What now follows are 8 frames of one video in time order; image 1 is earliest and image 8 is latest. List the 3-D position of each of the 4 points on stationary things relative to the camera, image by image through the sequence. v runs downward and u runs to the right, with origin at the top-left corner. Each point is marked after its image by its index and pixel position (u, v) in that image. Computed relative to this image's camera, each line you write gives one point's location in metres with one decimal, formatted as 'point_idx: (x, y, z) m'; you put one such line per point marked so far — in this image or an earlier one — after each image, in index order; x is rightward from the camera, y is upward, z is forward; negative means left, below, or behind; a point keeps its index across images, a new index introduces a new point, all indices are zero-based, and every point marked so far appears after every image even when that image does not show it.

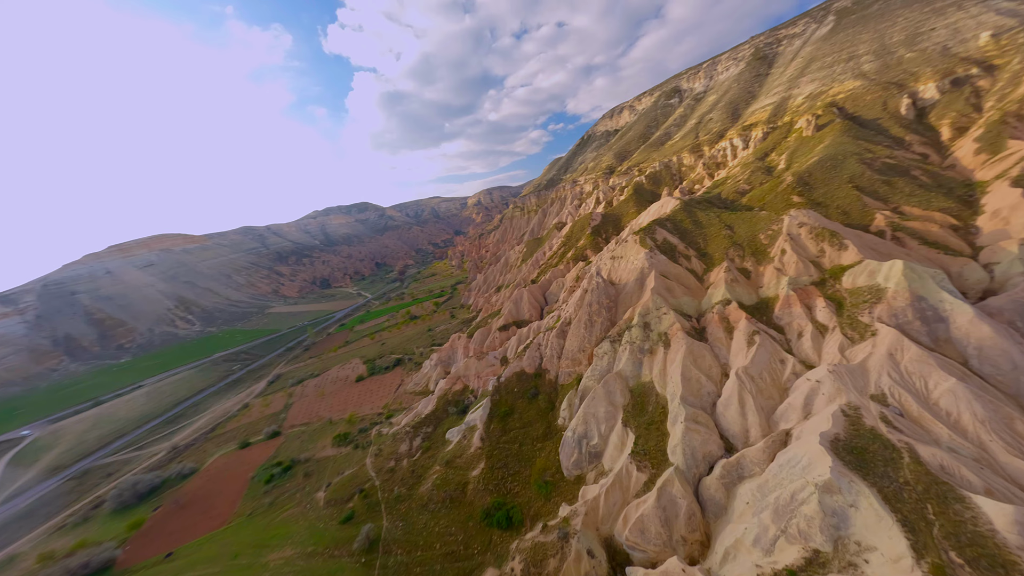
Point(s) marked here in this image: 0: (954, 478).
0: (+24.8, -10.7, +17.0) m
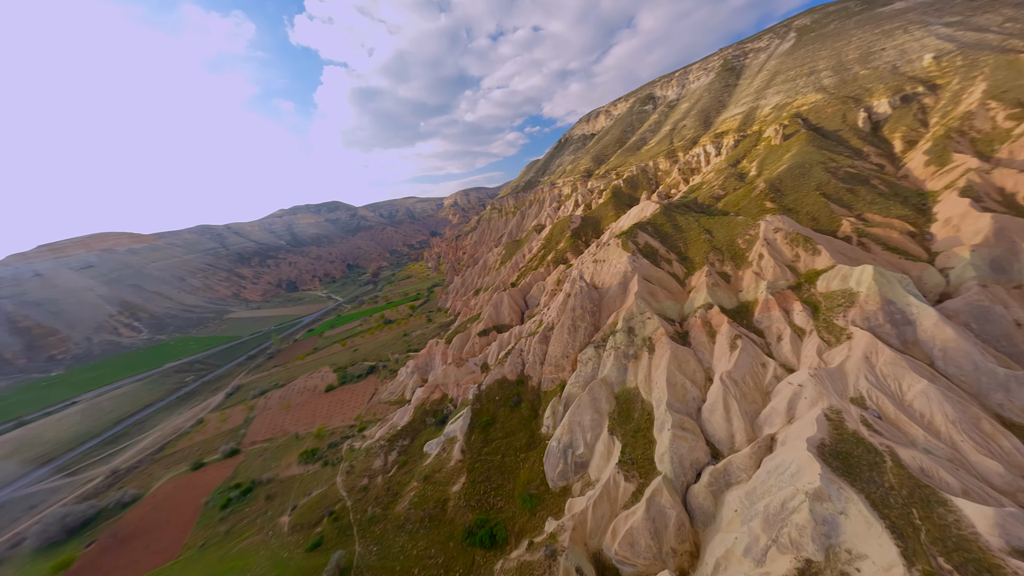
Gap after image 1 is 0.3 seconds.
0: (+24.2, -11.0, +17.4) m
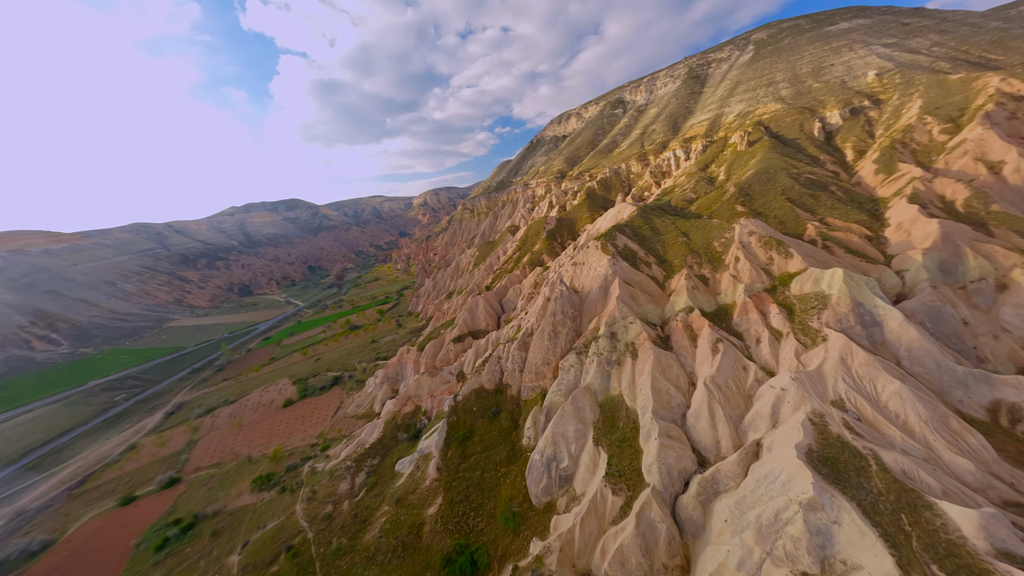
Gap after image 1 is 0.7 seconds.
0: (+23.5, -11.3, +17.6) m
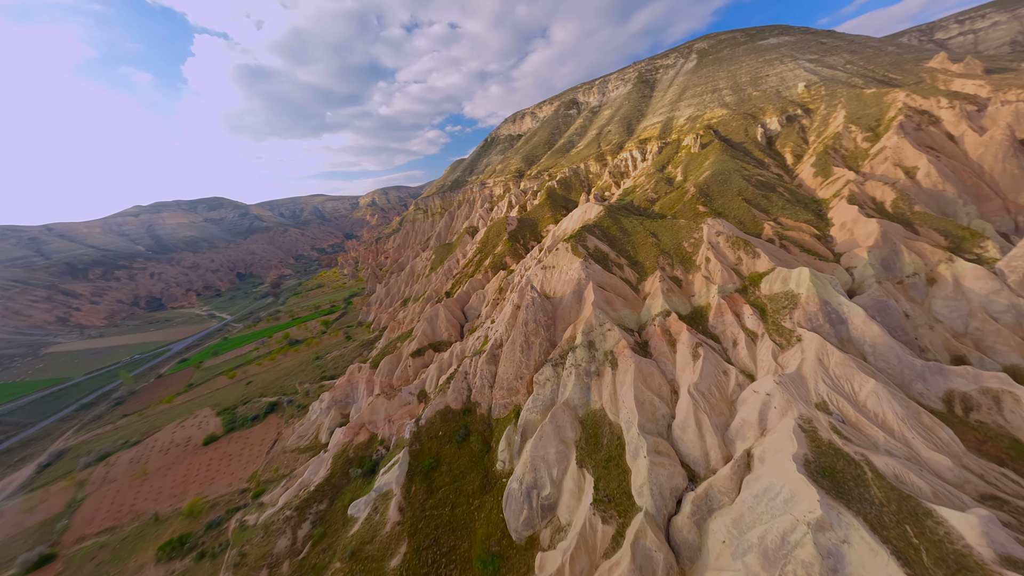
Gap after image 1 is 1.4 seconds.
0: (+22.8, -11.4, +17.4) m
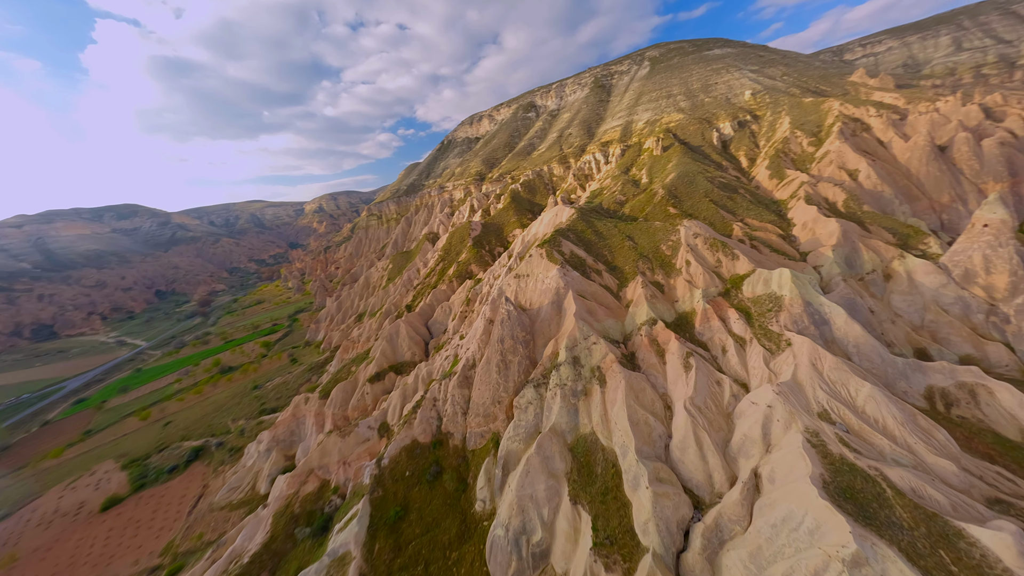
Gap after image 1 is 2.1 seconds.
0: (+22.4, -11.5, +16.3) m
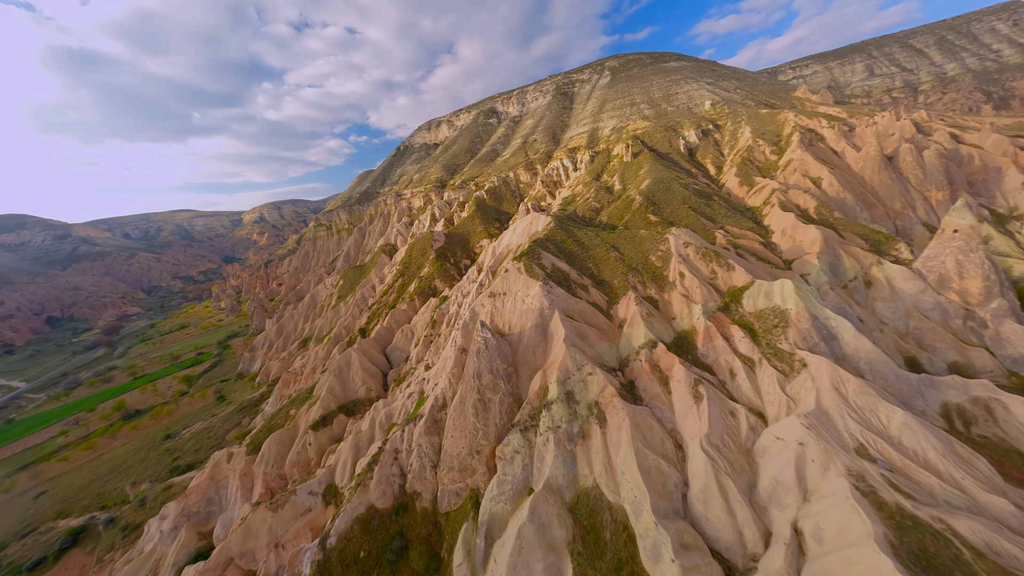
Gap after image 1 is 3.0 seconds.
0: (+22.4, -12.3, +13.7) m
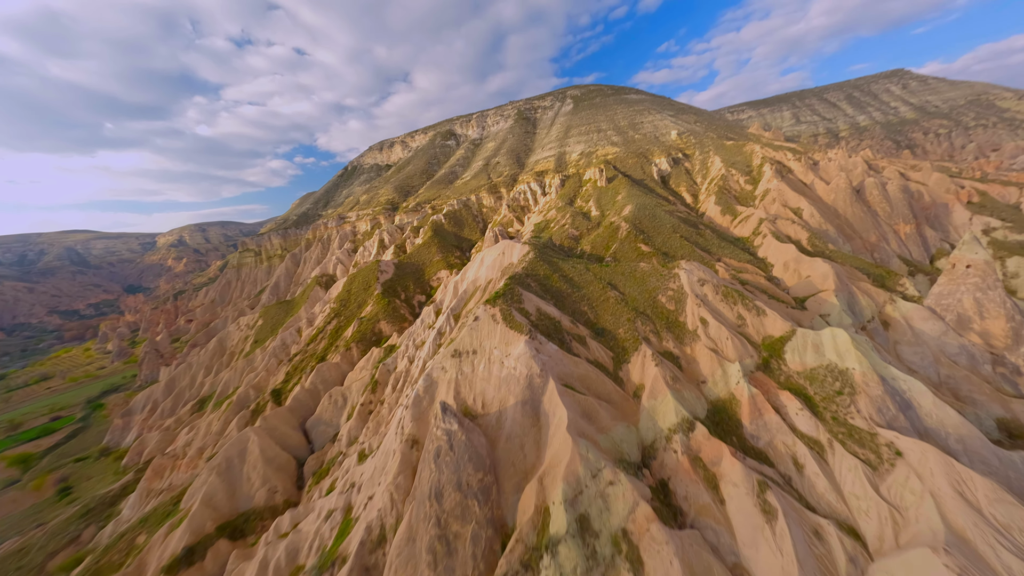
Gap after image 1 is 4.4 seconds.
0: (+22.8, -14.7, +7.5) m
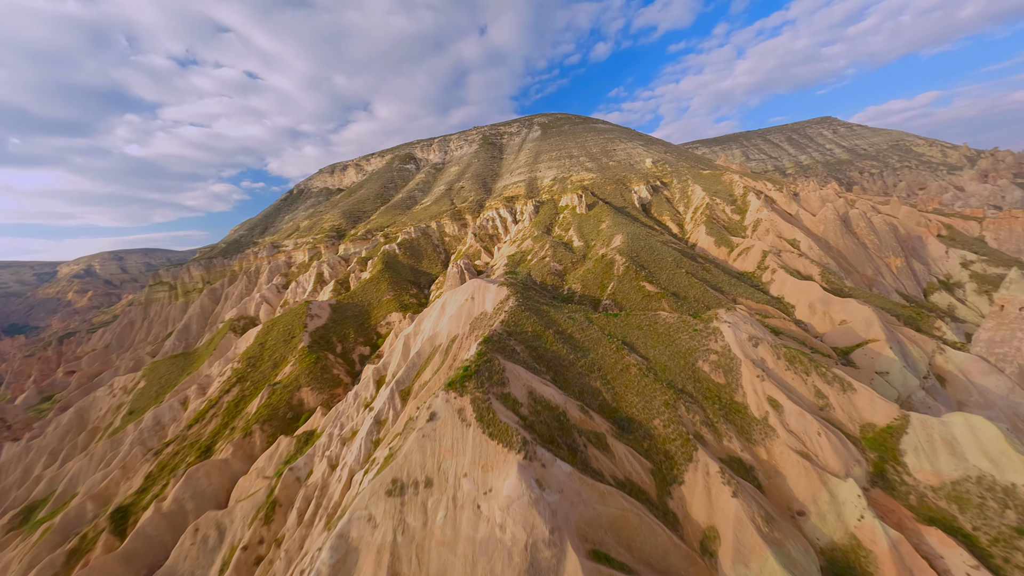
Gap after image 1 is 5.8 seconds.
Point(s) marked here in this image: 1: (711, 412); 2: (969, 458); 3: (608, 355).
0: (+23.8, -16.5, +0.4) m
1: (+10.0, -6.4, +15.8) m
2: (+19.7, -7.3, +13.3) m
3: (+5.7, -4.2, +18.8) m
